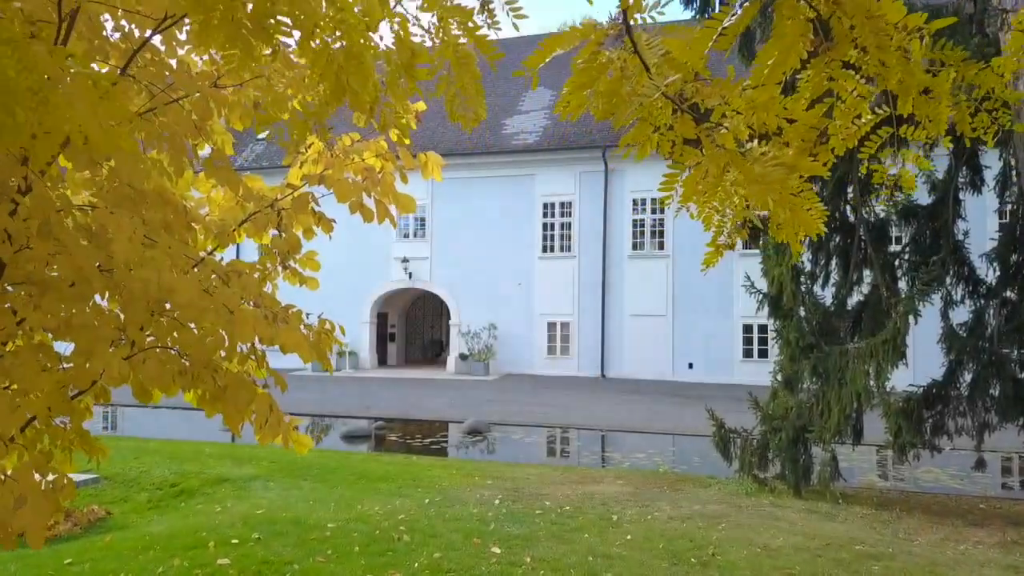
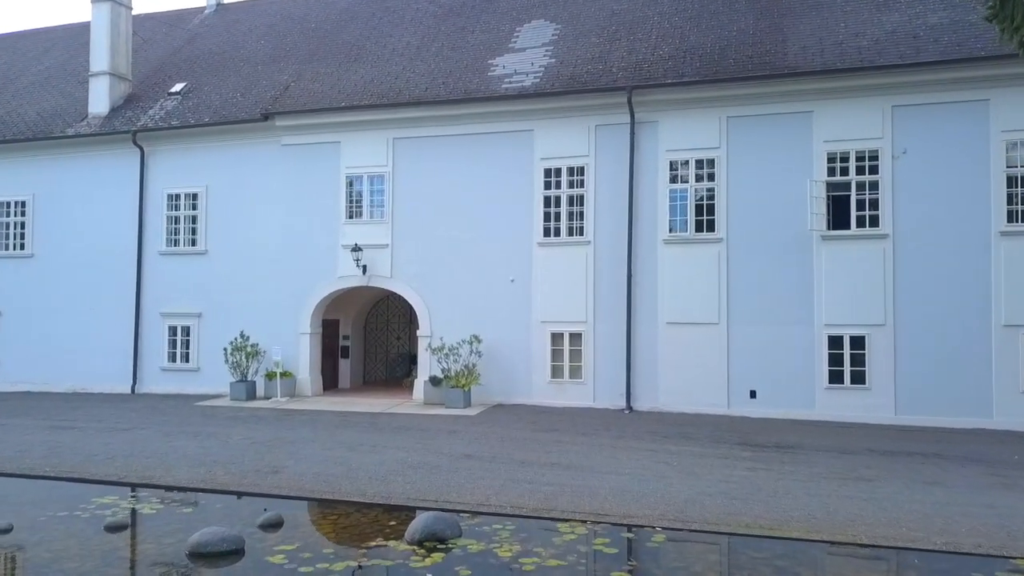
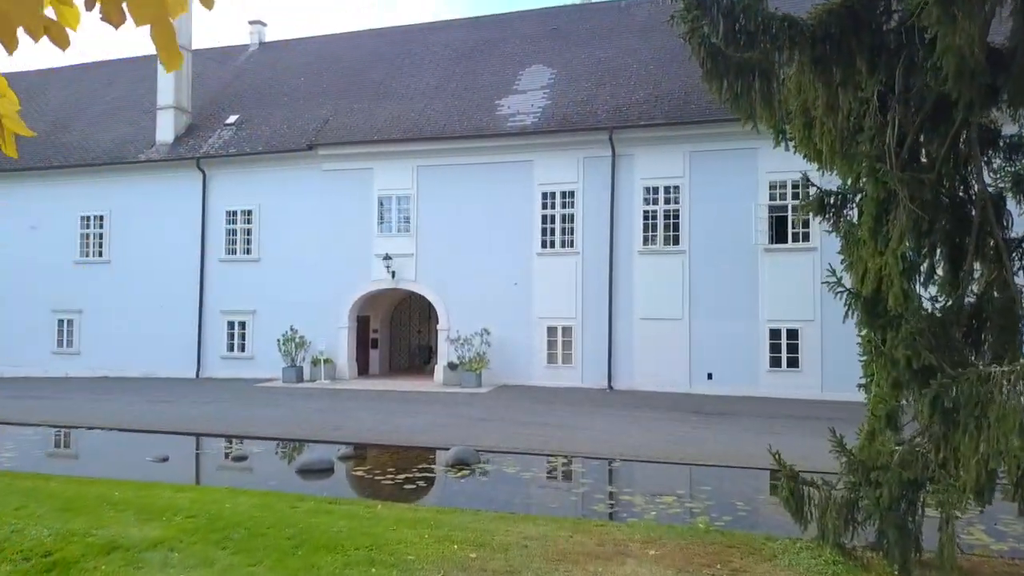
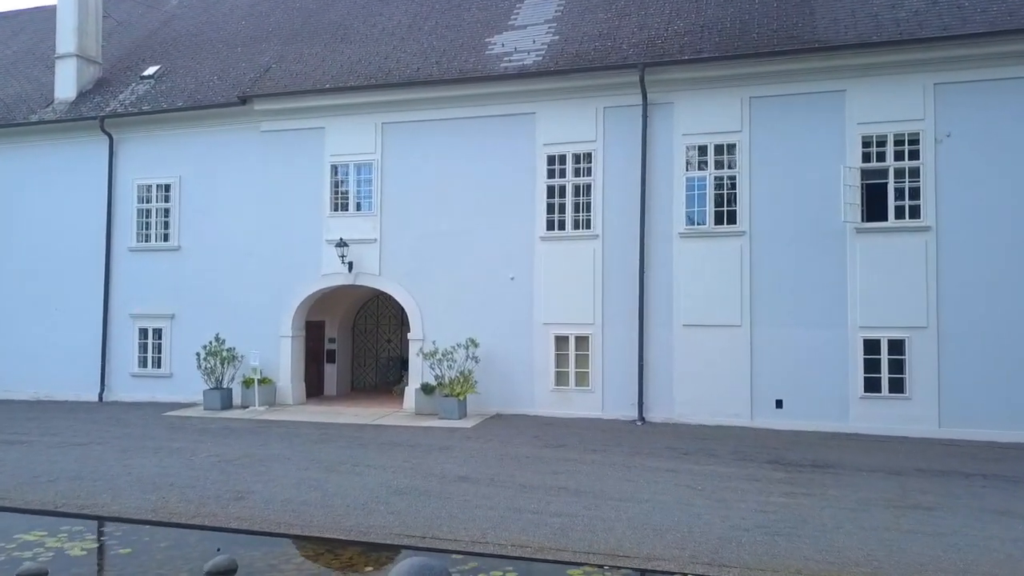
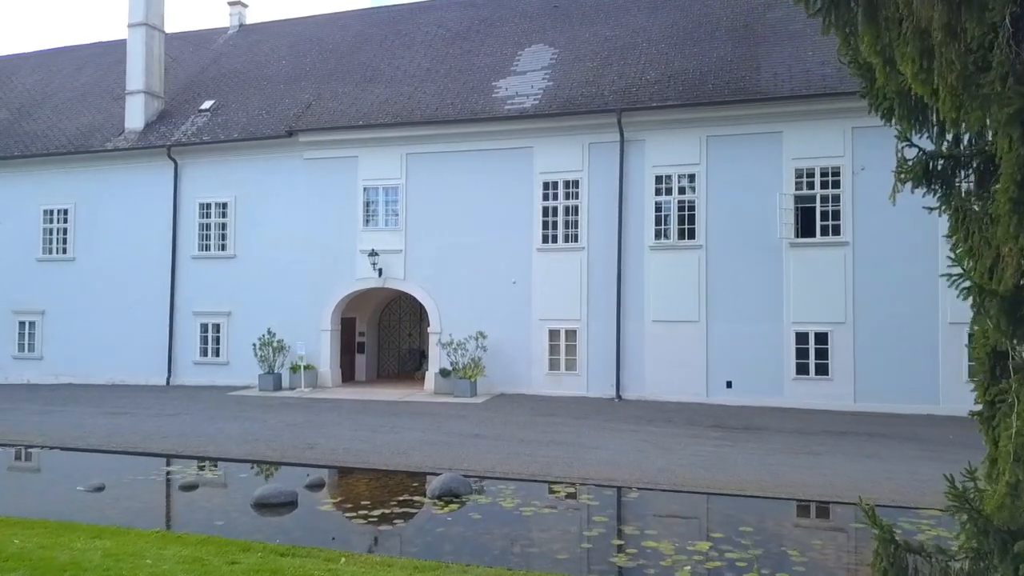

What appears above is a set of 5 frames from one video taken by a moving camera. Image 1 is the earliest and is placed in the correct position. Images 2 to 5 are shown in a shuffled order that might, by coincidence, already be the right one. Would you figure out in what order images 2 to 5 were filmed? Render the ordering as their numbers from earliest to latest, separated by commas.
3, 5, 2, 4
